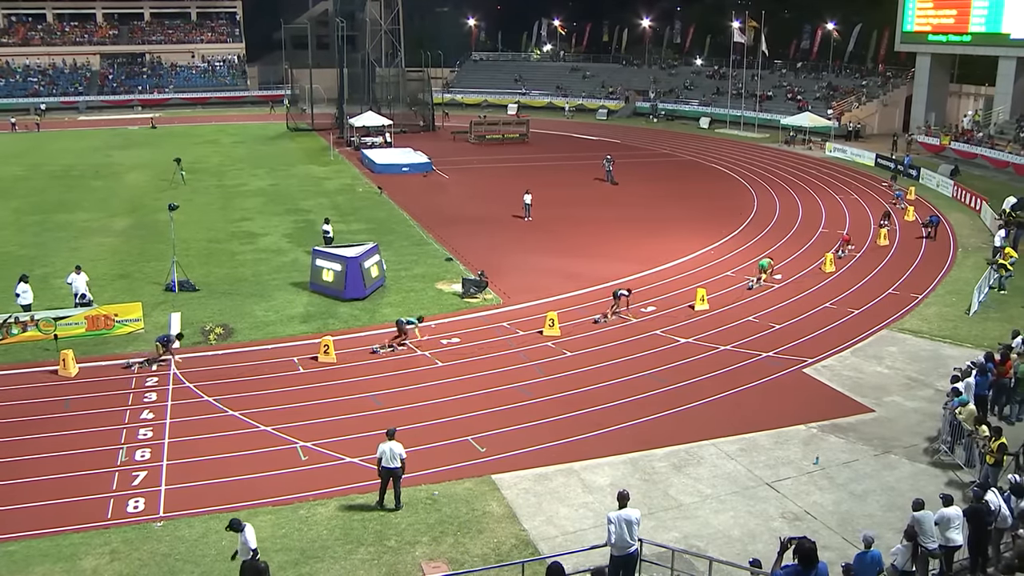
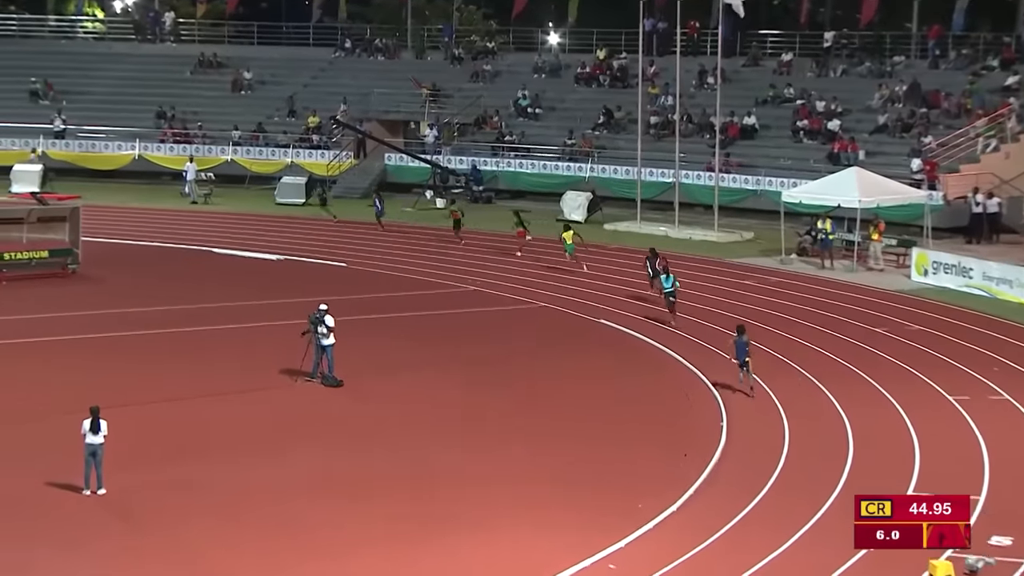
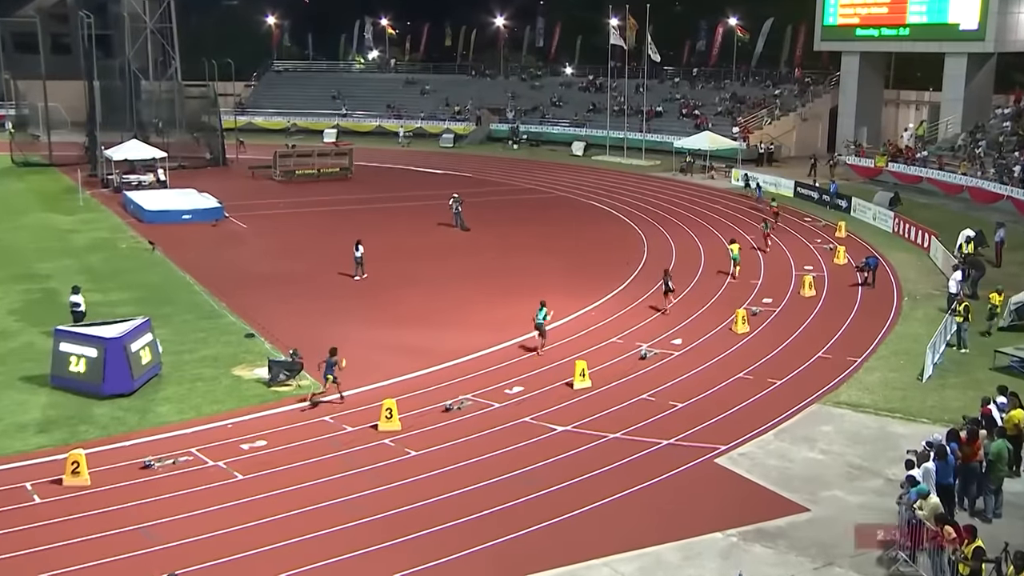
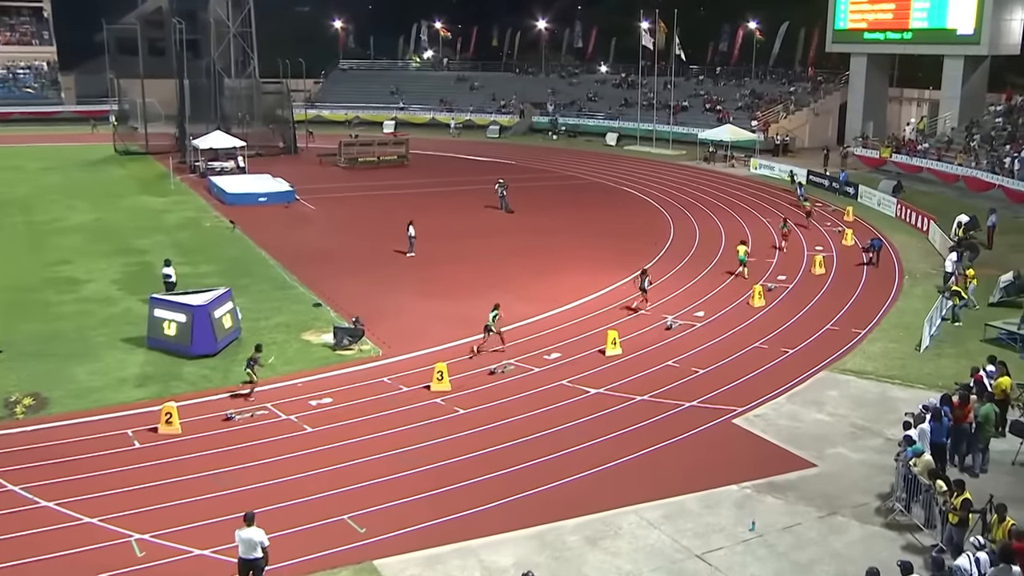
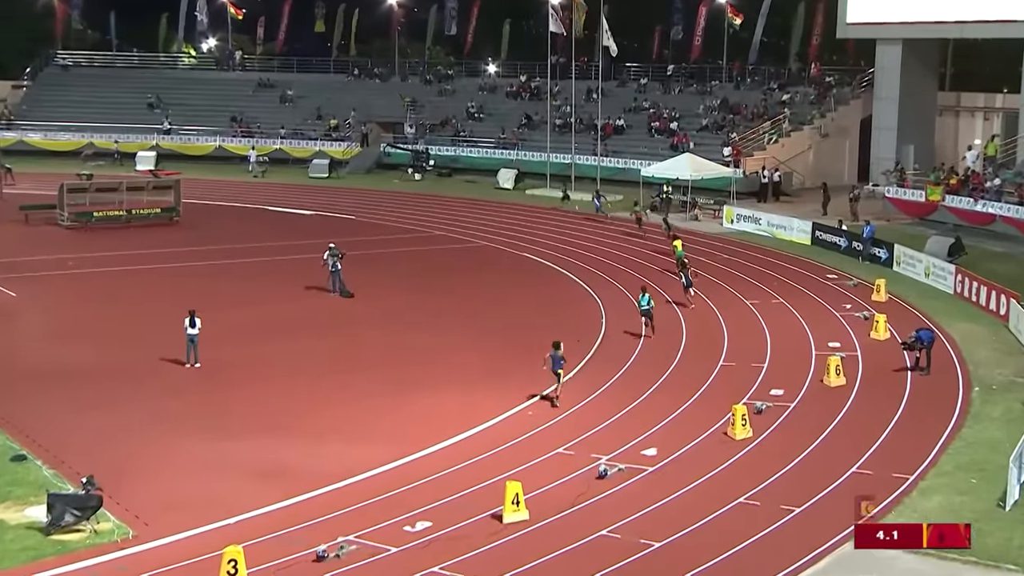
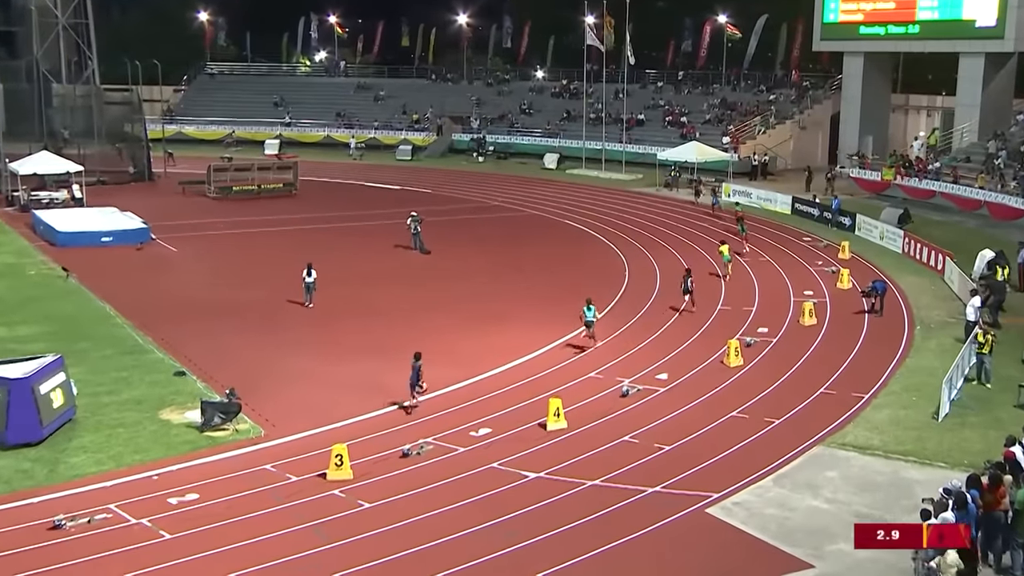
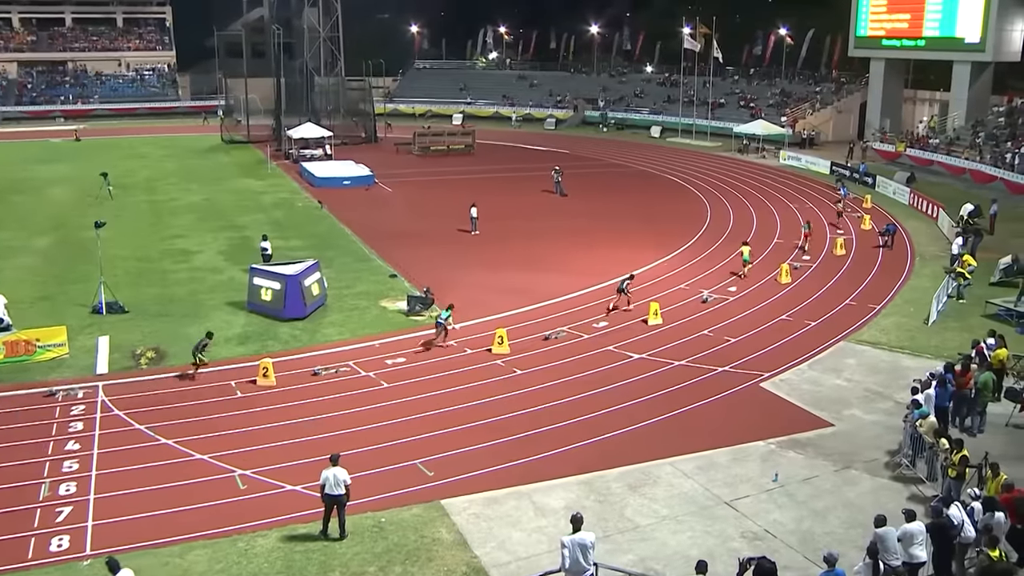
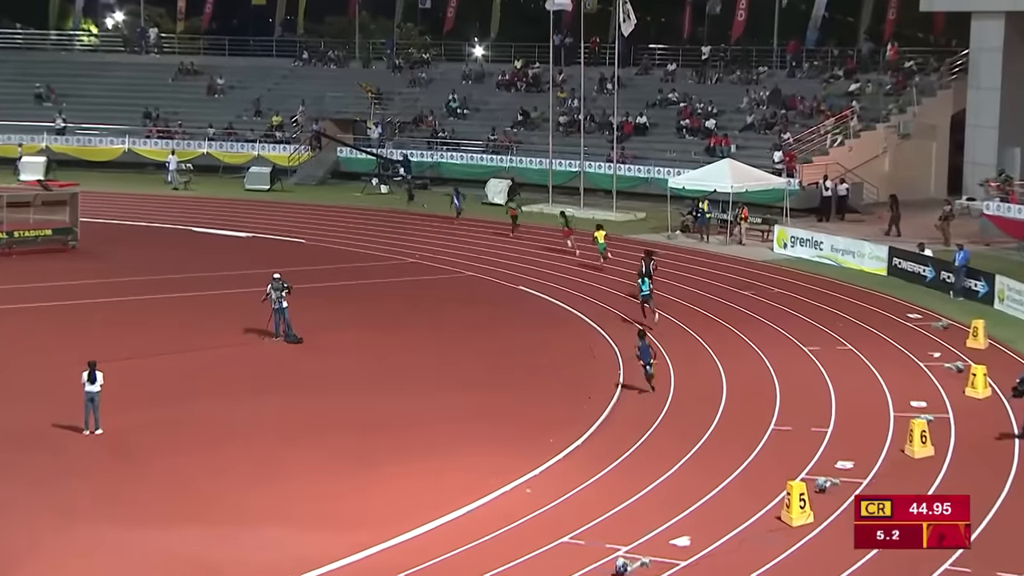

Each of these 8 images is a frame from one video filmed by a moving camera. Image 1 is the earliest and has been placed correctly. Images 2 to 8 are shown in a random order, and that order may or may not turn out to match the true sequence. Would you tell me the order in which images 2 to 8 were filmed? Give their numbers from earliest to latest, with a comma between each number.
7, 4, 3, 6, 5, 8, 2
